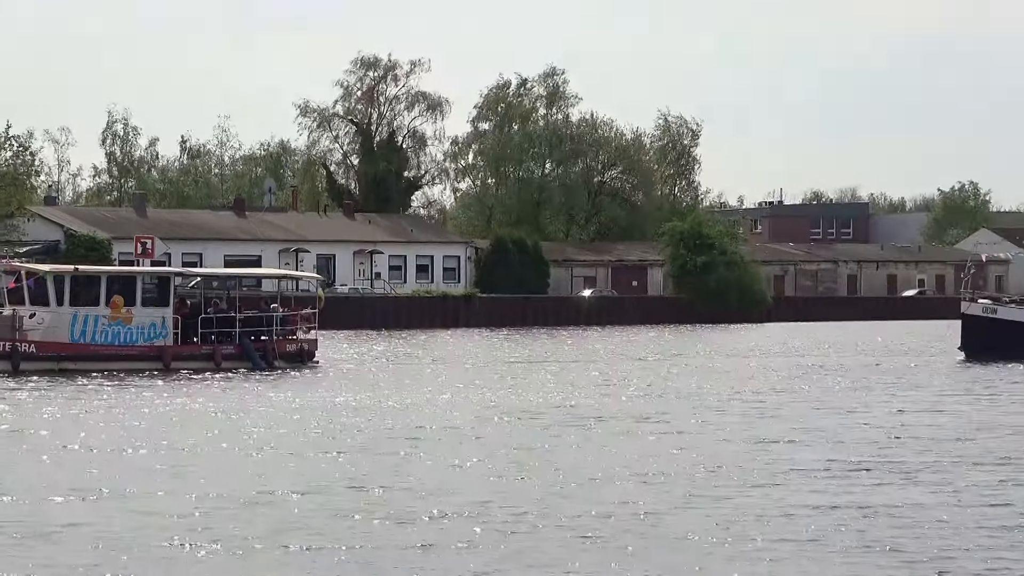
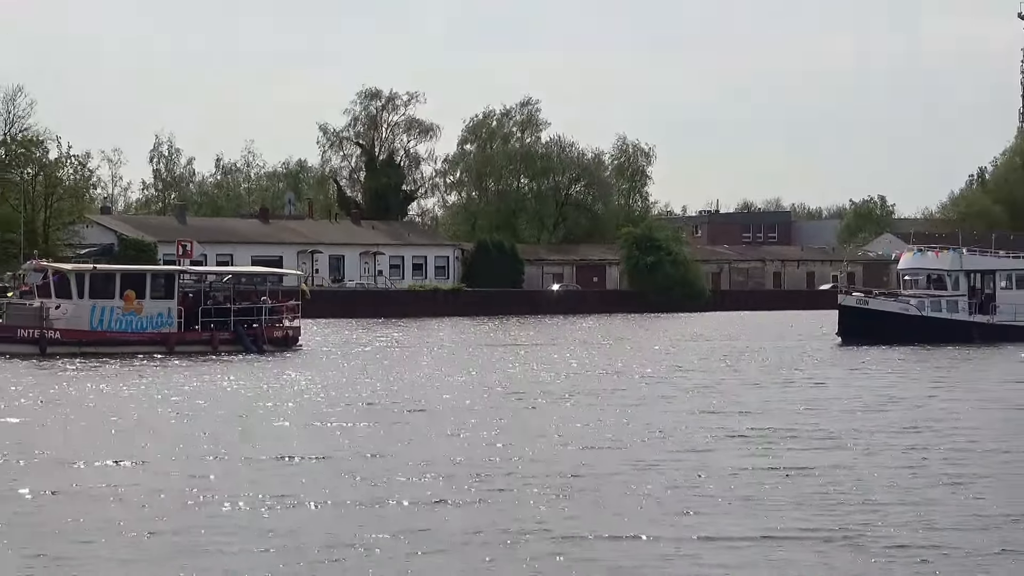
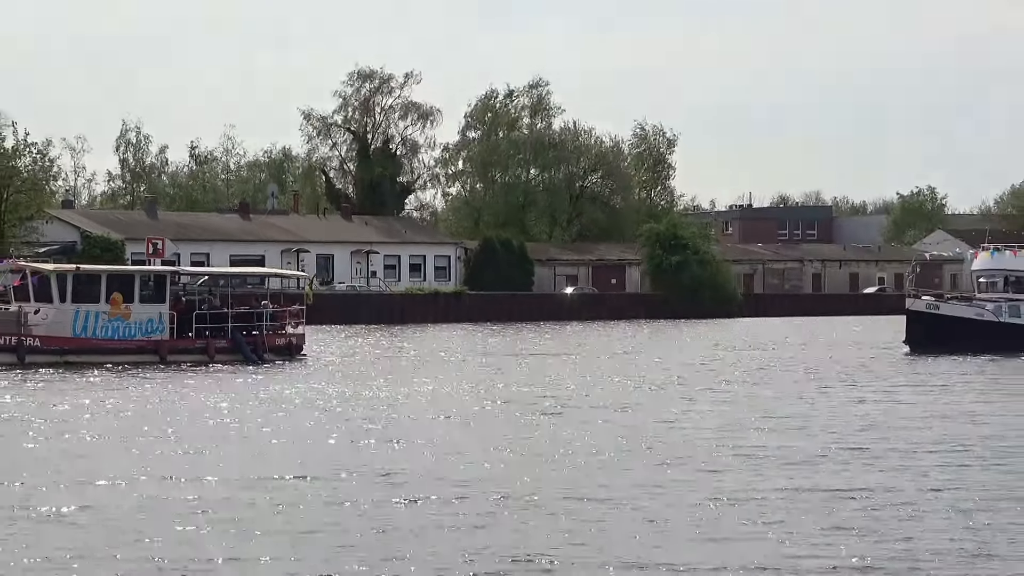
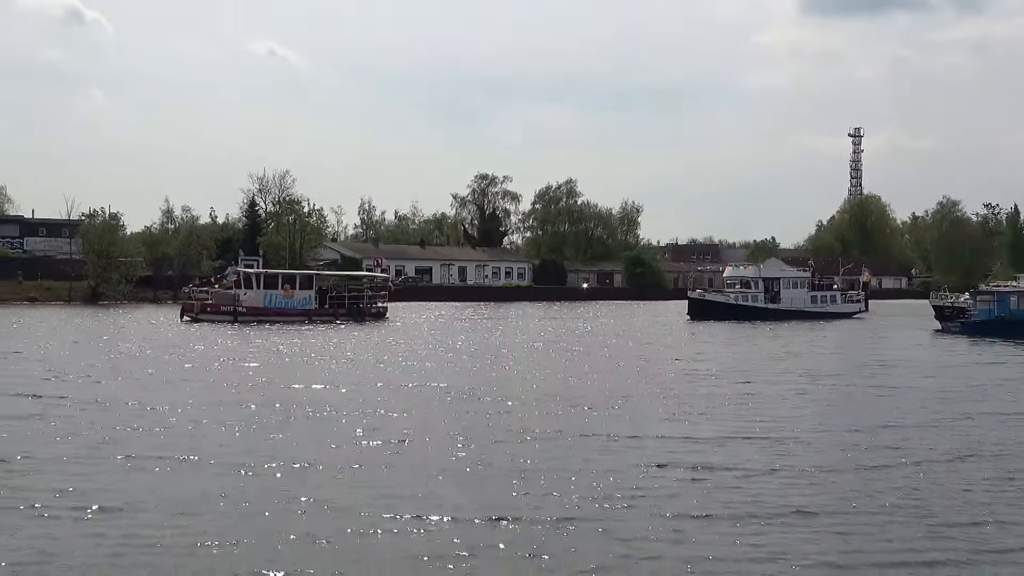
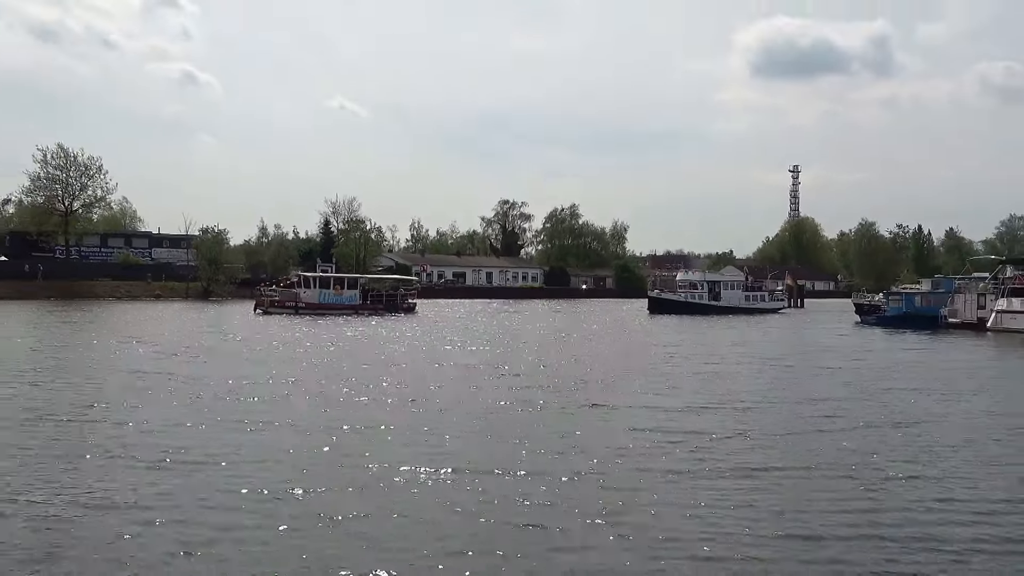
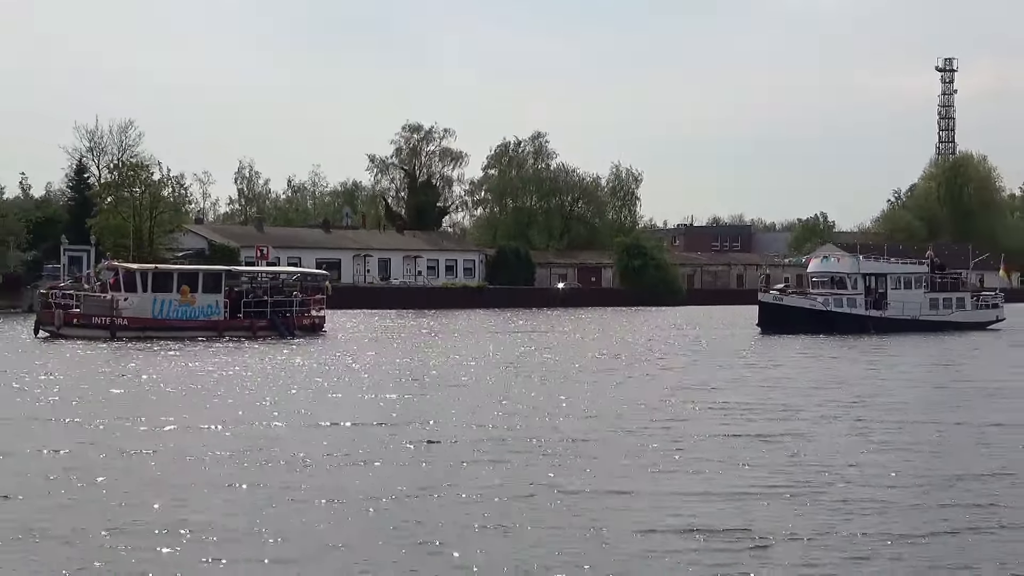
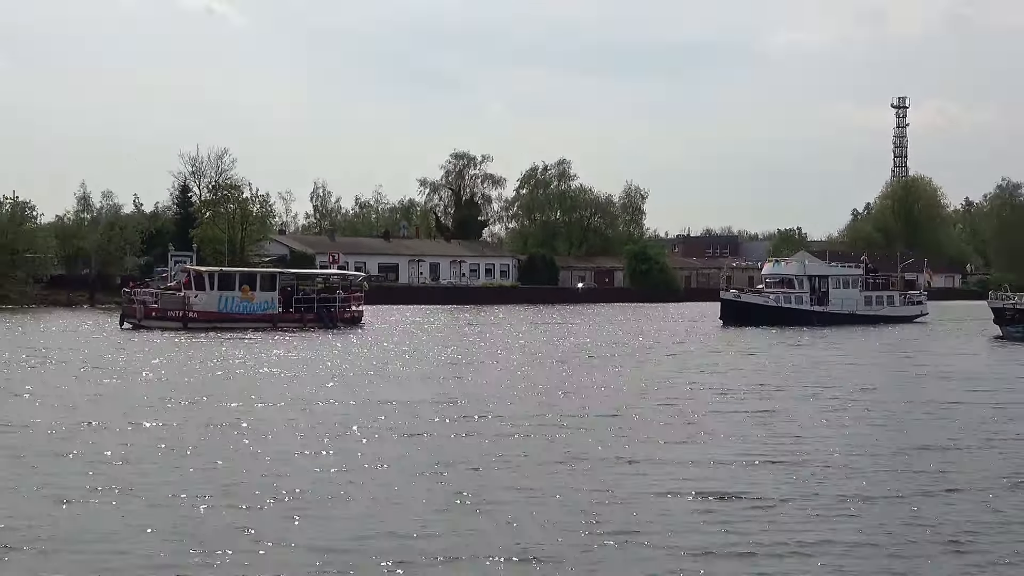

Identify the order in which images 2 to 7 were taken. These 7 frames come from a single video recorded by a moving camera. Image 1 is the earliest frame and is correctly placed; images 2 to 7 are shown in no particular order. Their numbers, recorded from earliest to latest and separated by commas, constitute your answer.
3, 2, 6, 7, 4, 5
